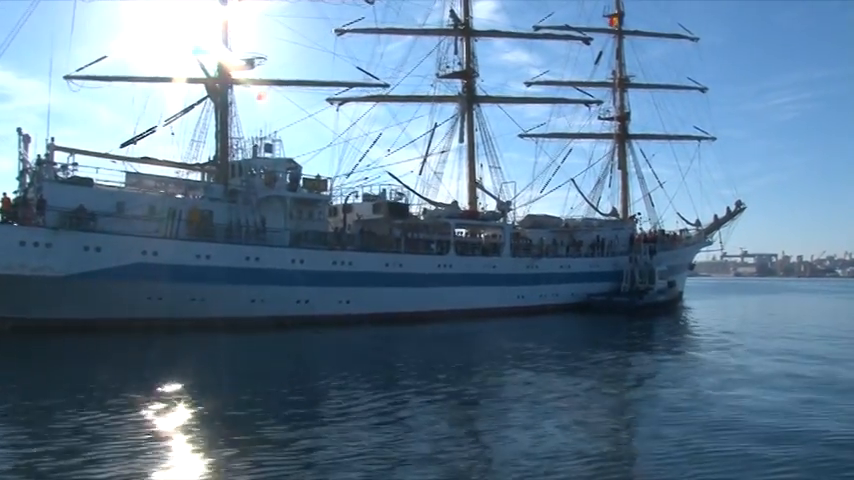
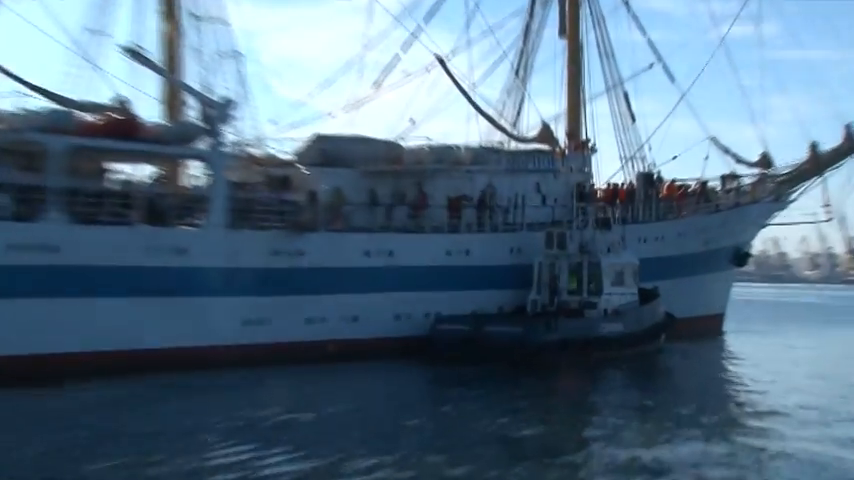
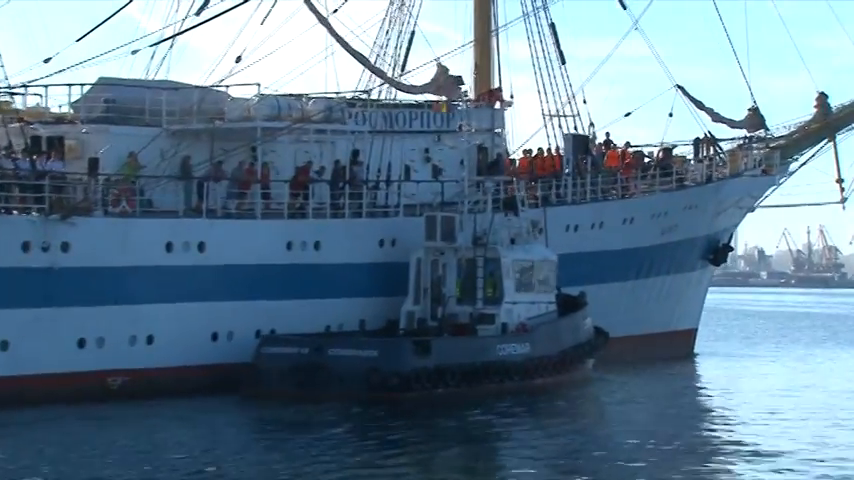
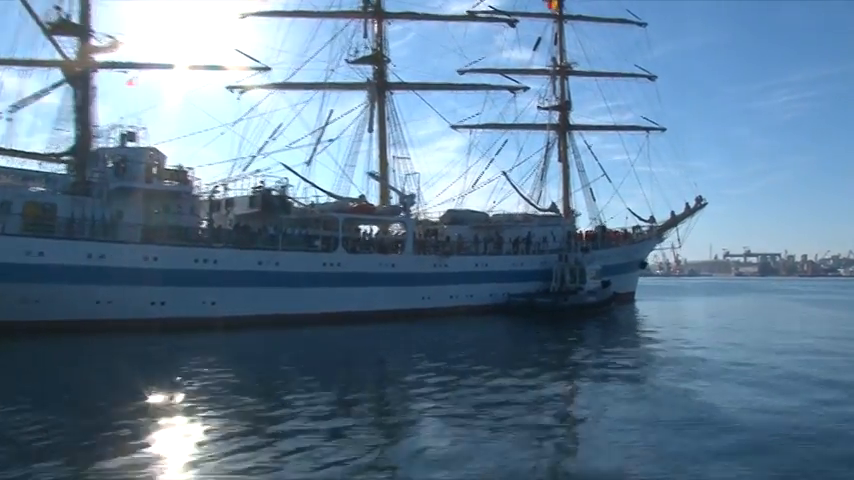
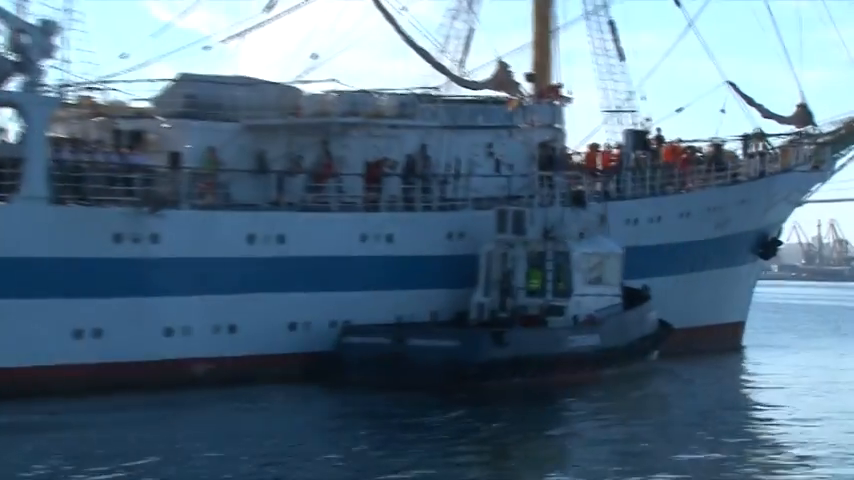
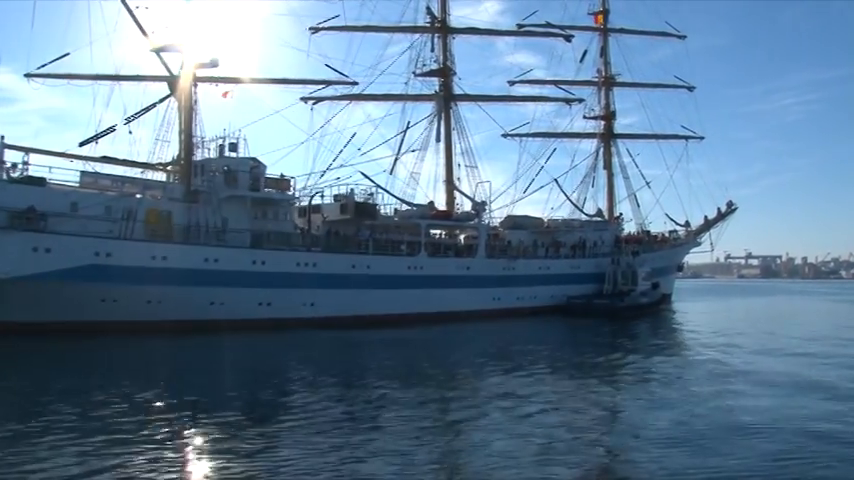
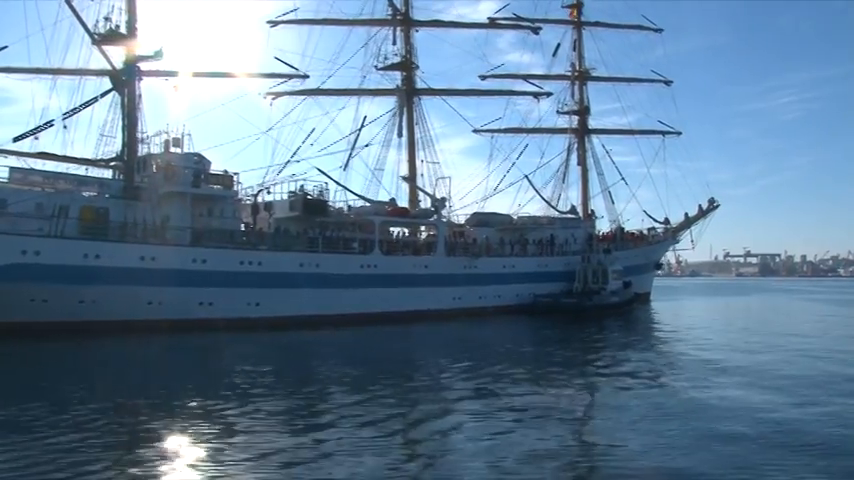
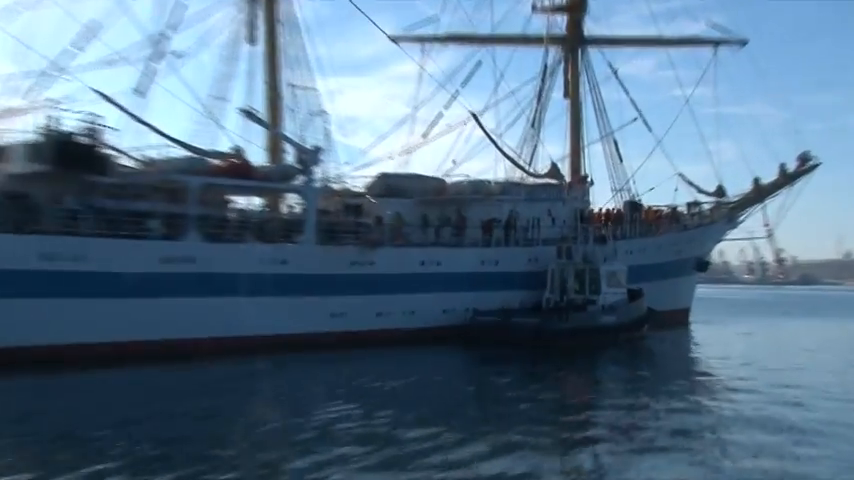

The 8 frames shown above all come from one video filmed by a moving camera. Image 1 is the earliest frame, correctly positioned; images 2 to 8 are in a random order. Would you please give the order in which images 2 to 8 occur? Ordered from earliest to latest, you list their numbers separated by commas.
6, 7, 4, 8, 2, 5, 3
